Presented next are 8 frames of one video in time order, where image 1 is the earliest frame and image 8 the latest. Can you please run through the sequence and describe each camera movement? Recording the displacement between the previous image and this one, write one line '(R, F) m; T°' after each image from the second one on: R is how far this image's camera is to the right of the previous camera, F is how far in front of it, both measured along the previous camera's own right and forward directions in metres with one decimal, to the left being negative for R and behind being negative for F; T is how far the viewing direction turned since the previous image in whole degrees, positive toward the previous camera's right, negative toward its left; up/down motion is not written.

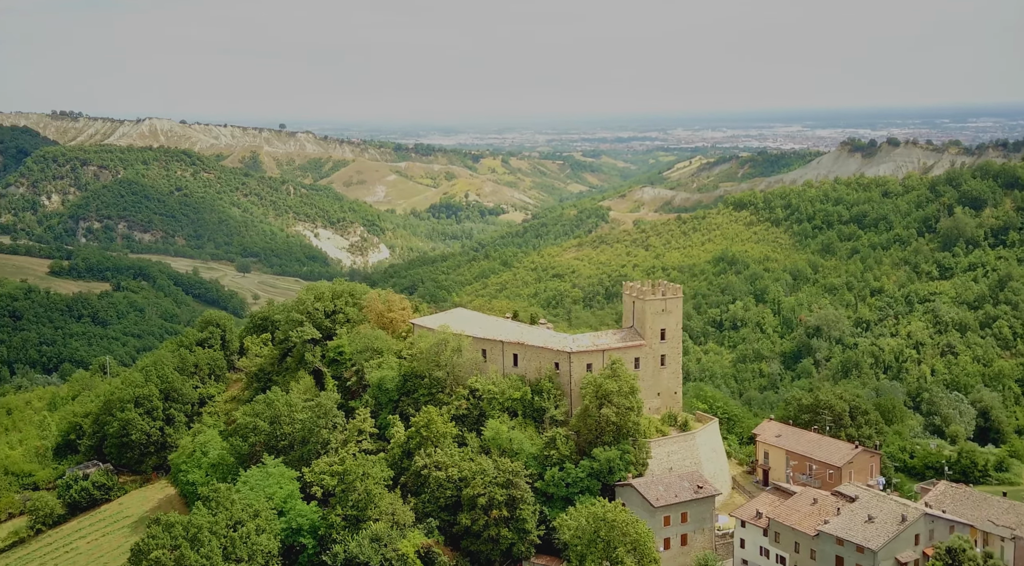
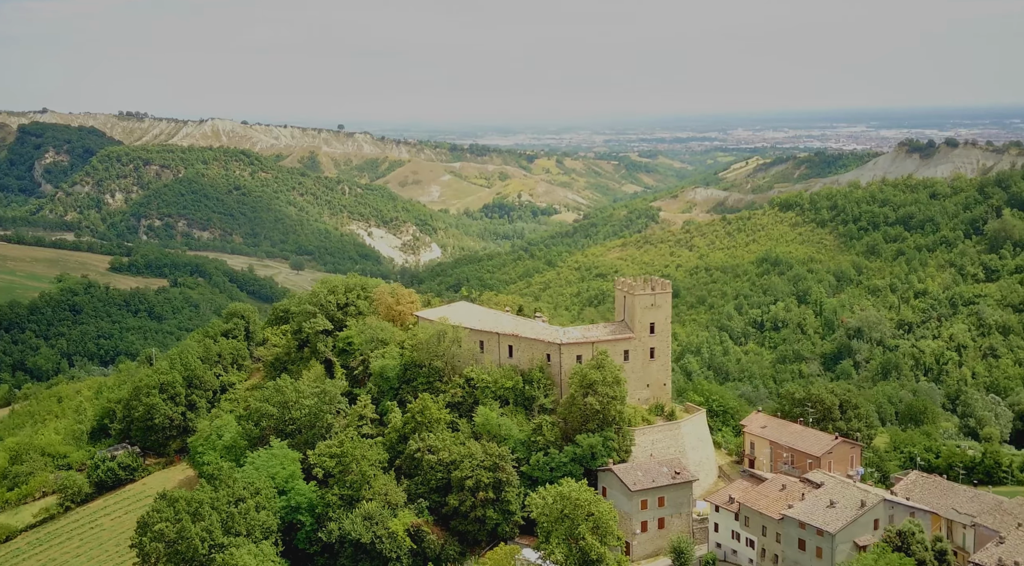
(+2.5, -1.6) m; -3°
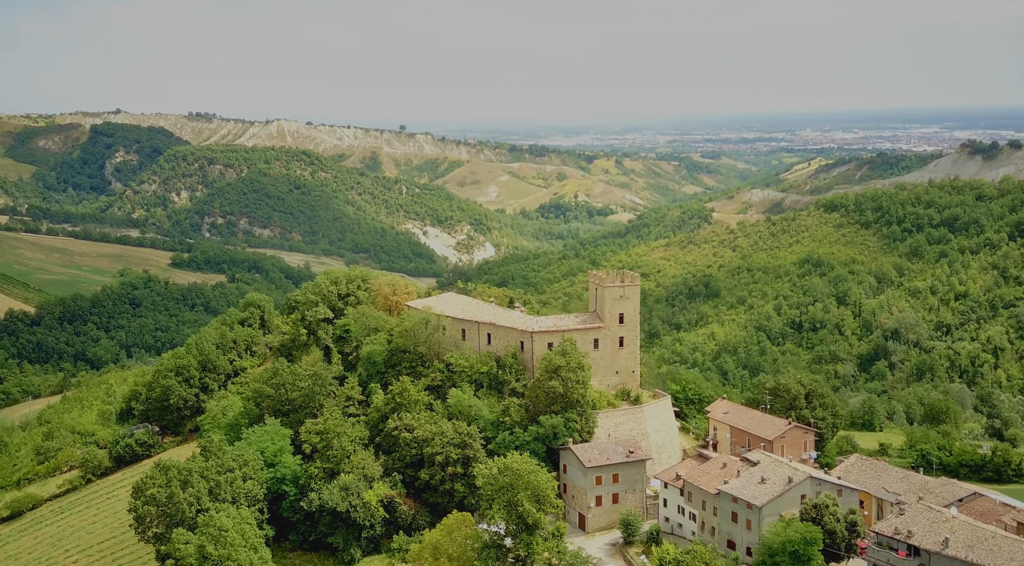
(+3.6, -2.5) m; -3°
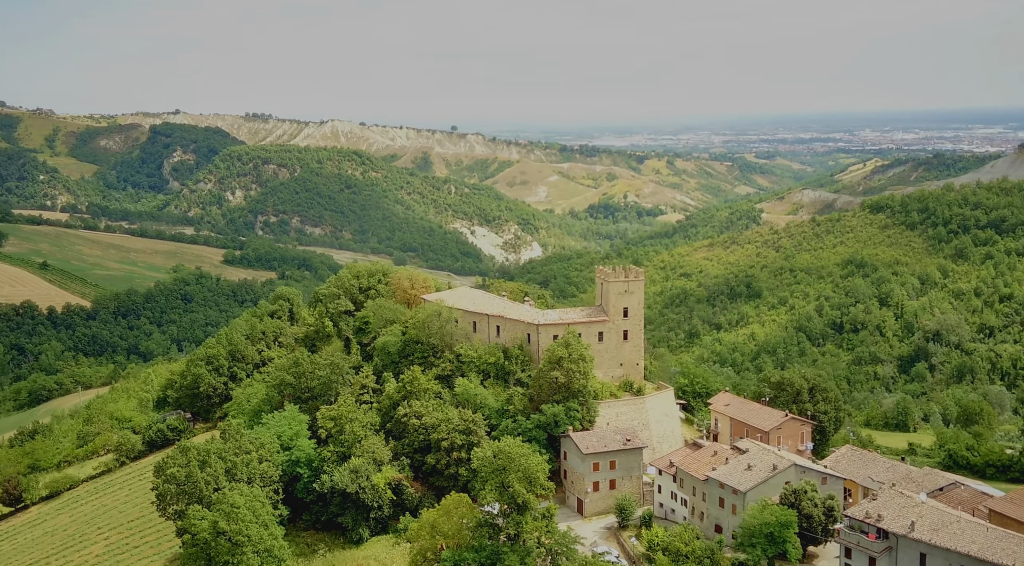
(+1.9, -1.5) m; -3°
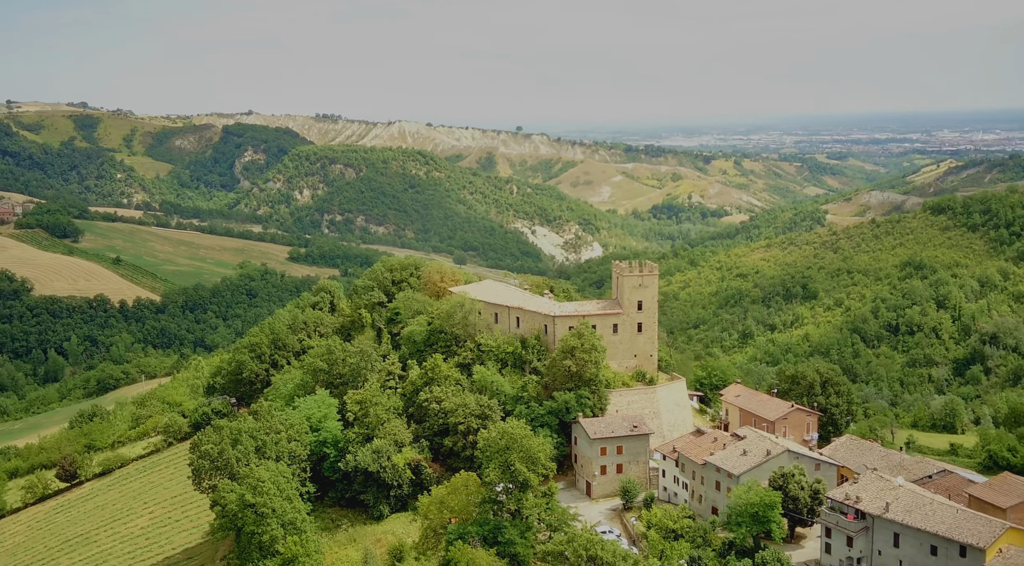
(+2.1, -1.8) m; -4°
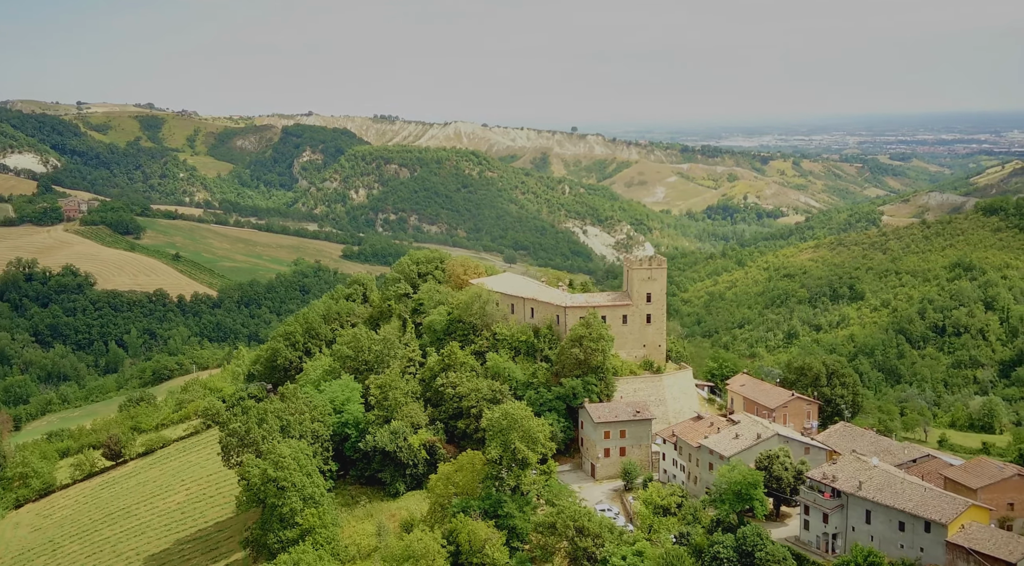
(+1.9, -2.0) m; -3°
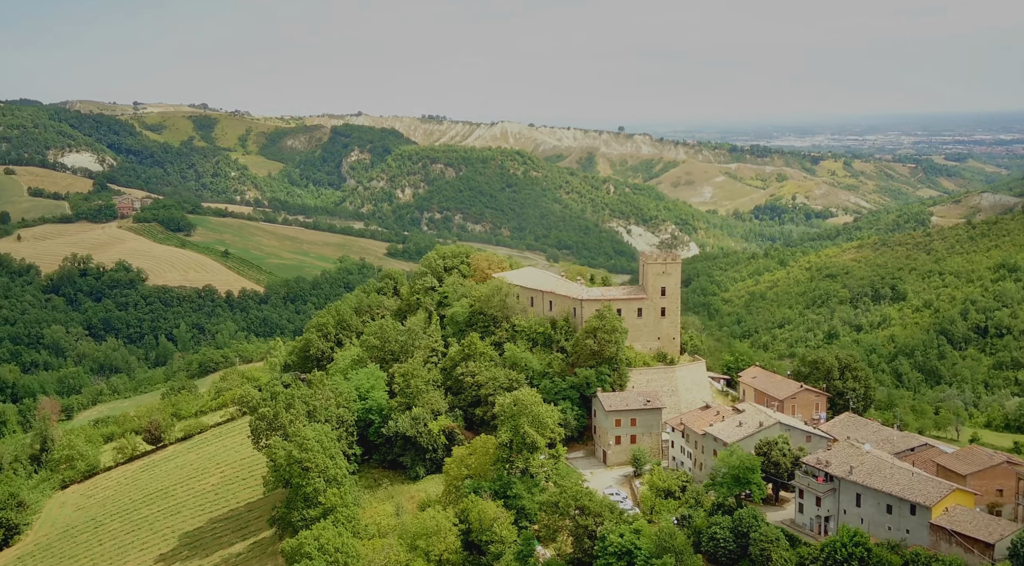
(+1.3, -1.6) m; -3°
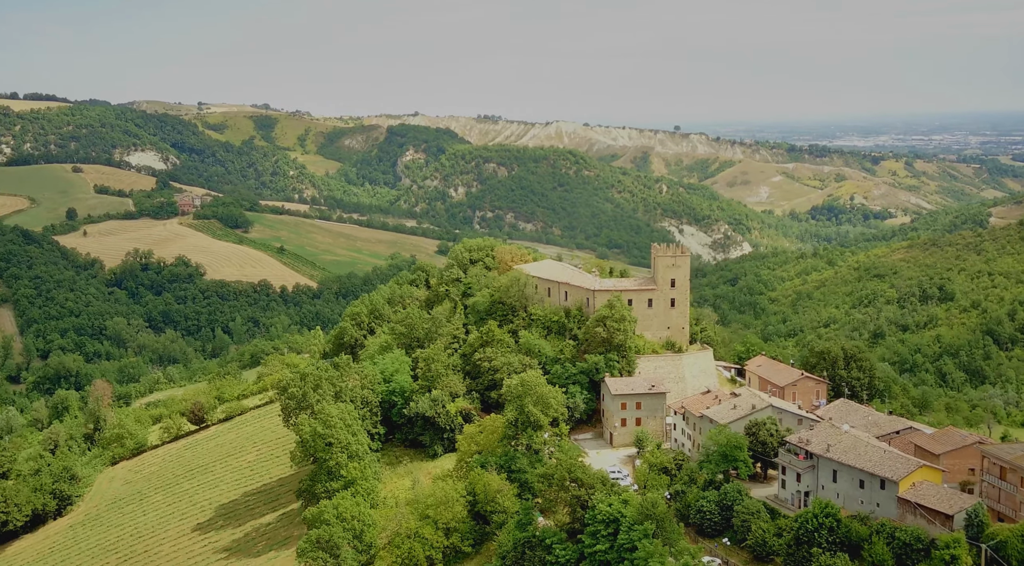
(+1.8, -2.4) m; -3°
